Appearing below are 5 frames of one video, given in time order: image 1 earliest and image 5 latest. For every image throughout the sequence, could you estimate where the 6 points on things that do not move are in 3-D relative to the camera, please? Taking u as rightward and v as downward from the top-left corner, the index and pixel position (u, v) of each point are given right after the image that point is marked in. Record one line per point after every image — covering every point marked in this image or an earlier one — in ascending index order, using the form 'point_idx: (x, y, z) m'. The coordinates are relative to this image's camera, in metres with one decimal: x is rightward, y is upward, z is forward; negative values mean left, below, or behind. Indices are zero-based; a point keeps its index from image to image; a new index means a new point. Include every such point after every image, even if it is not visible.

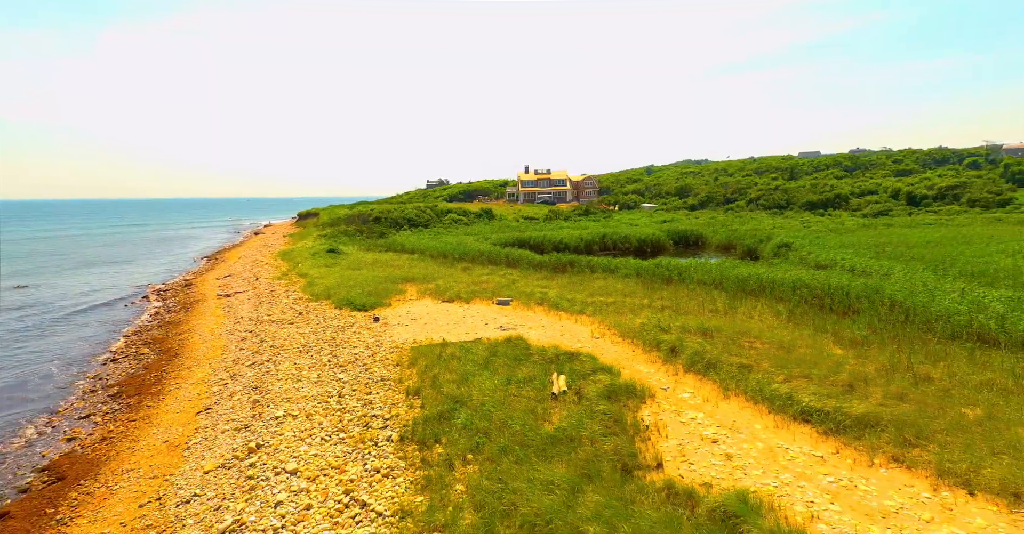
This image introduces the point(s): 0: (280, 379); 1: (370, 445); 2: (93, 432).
0: (-8.4, -4.0, +19.2) m
1: (-3.7, -4.4, +13.5) m
2: (-13.5, -5.2, +17.3) m
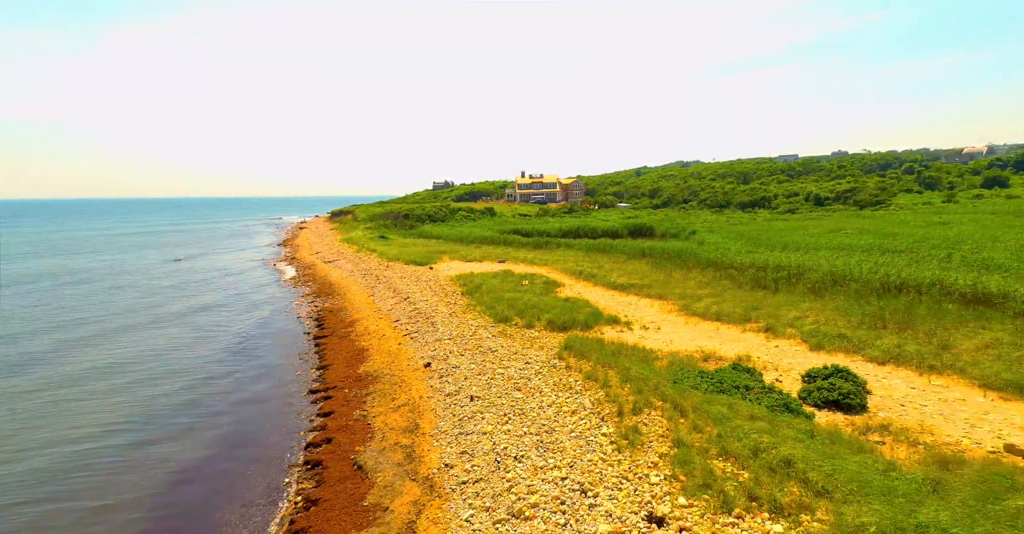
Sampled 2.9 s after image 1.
0: (-9.0, -1.4, +42.3) m
1: (-4.2, -1.8, +36.6) m
2: (-14.1, -2.6, +40.4) m
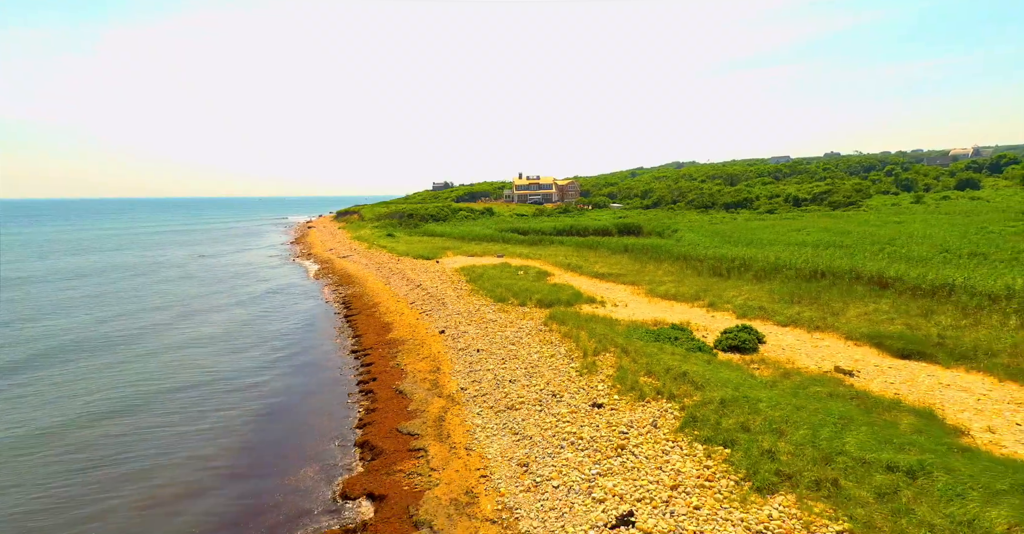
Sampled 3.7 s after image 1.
0: (-9.2, -0.8, +48.8) m
1: (-4.5, -1.2, +43.1) m
2: (-14.3, -2.0, +46.8) m
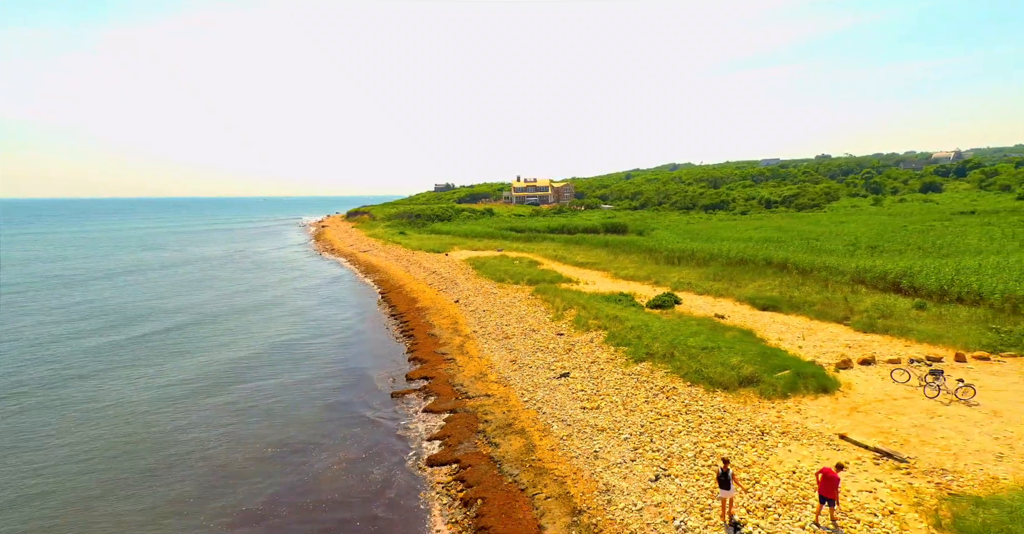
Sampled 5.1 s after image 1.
0: (-9.5, +0.2, +59.5) m
1: (-4.8, -0.2, +53.8) m
2: (-14.6, -1.0, +57.5) m
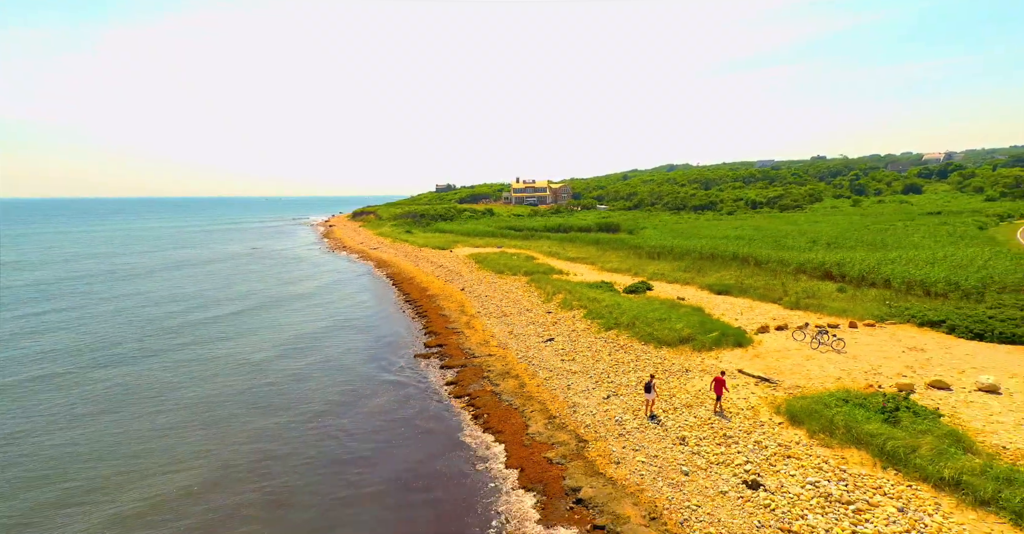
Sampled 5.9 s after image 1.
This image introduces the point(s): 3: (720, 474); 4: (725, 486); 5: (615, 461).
0: (-9.7, +0.8, +65.8) m
1: (-4.9, +0.4, +60.1) m
2: (-14.8, -0.4, +63.8) m
3: (+5.6, -5.6, +14.5) m
4: (+5.6, -5.7, +14.0) m
5: (+3.1, -5.8, +16.1) m
